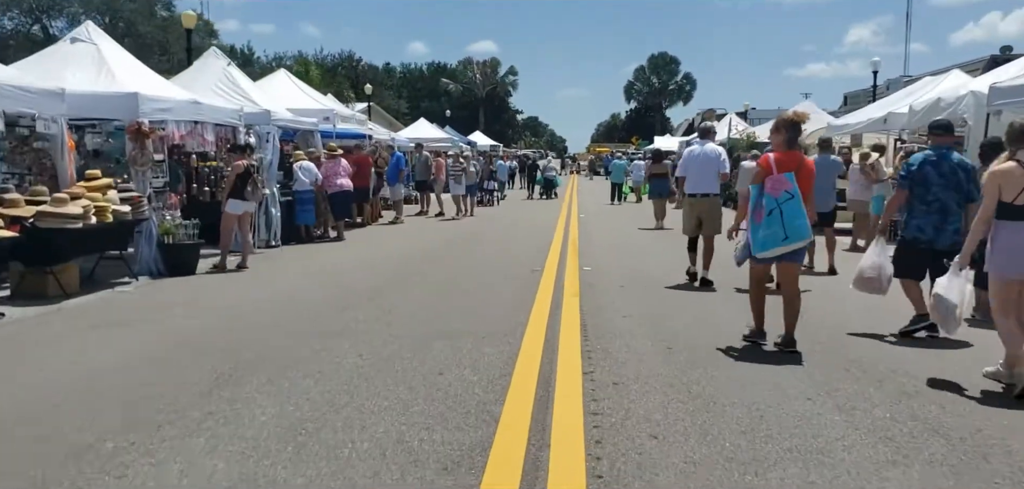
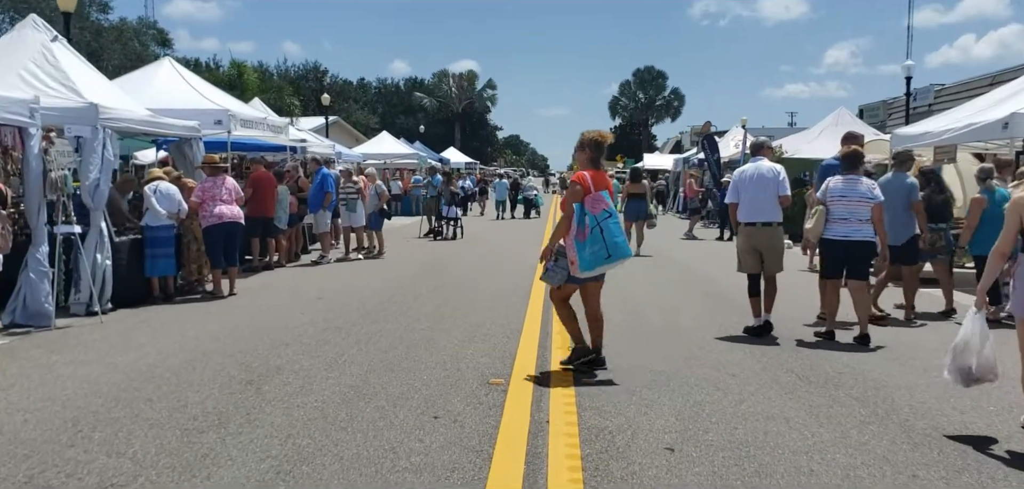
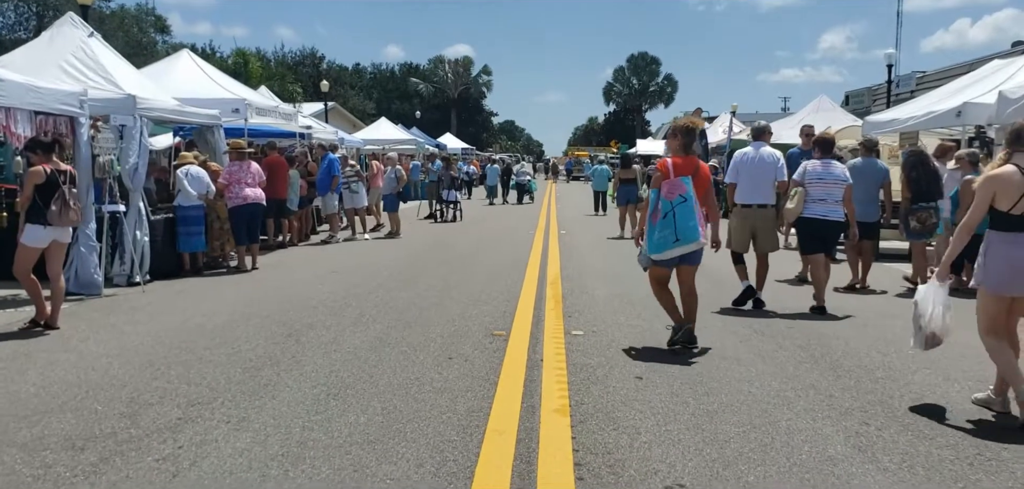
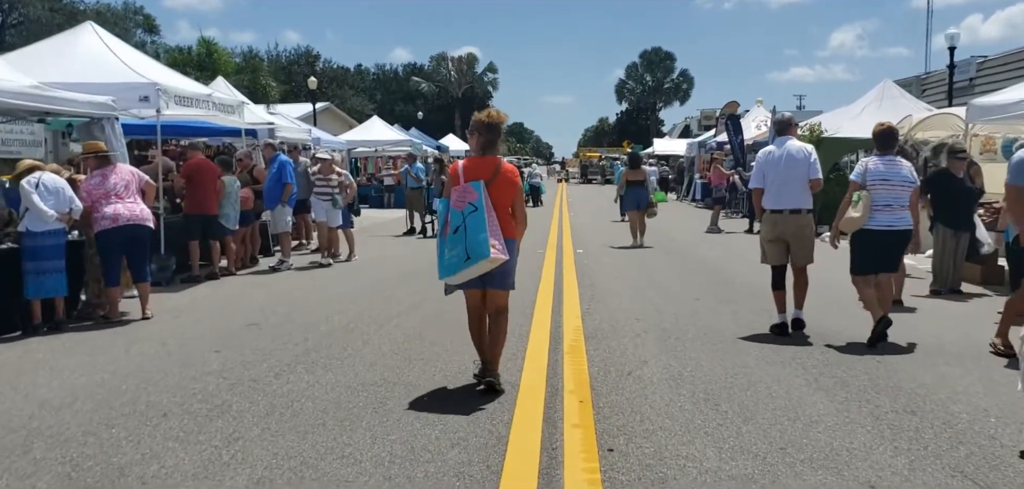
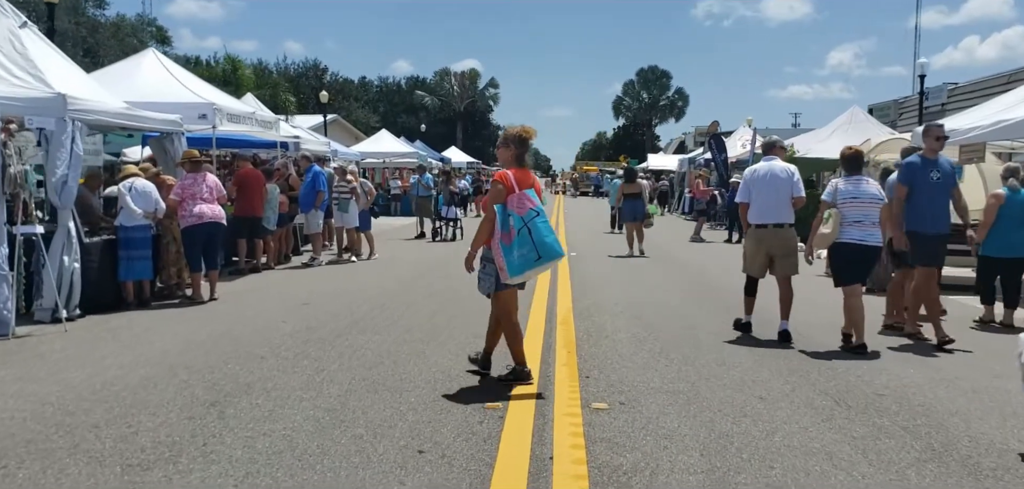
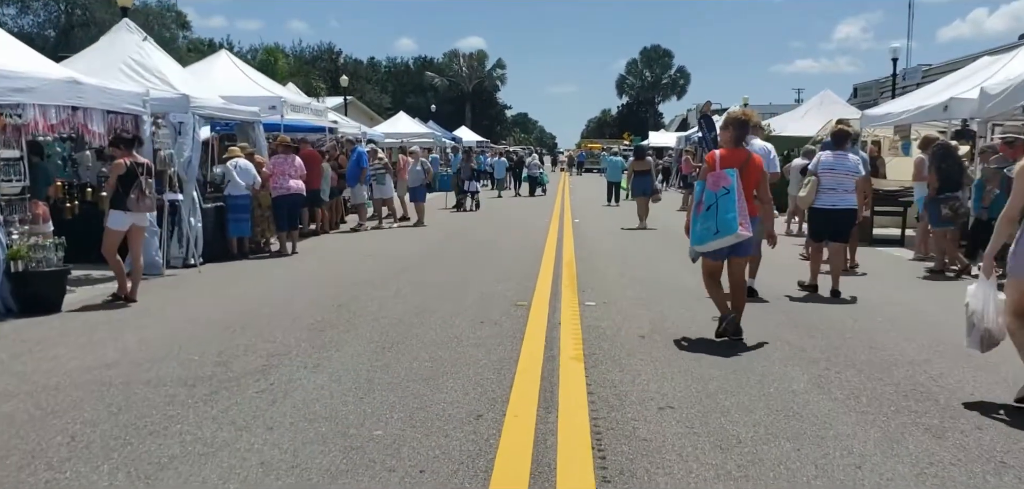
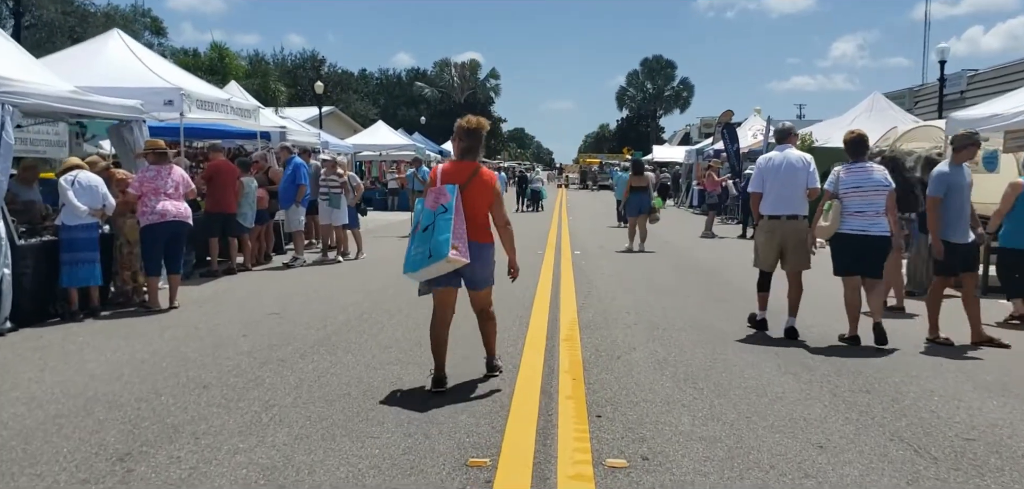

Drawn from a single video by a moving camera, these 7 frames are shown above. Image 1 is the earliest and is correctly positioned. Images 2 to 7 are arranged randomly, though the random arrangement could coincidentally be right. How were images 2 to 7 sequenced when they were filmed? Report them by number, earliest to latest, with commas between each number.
6, 3, 2, 5, 7, 4
